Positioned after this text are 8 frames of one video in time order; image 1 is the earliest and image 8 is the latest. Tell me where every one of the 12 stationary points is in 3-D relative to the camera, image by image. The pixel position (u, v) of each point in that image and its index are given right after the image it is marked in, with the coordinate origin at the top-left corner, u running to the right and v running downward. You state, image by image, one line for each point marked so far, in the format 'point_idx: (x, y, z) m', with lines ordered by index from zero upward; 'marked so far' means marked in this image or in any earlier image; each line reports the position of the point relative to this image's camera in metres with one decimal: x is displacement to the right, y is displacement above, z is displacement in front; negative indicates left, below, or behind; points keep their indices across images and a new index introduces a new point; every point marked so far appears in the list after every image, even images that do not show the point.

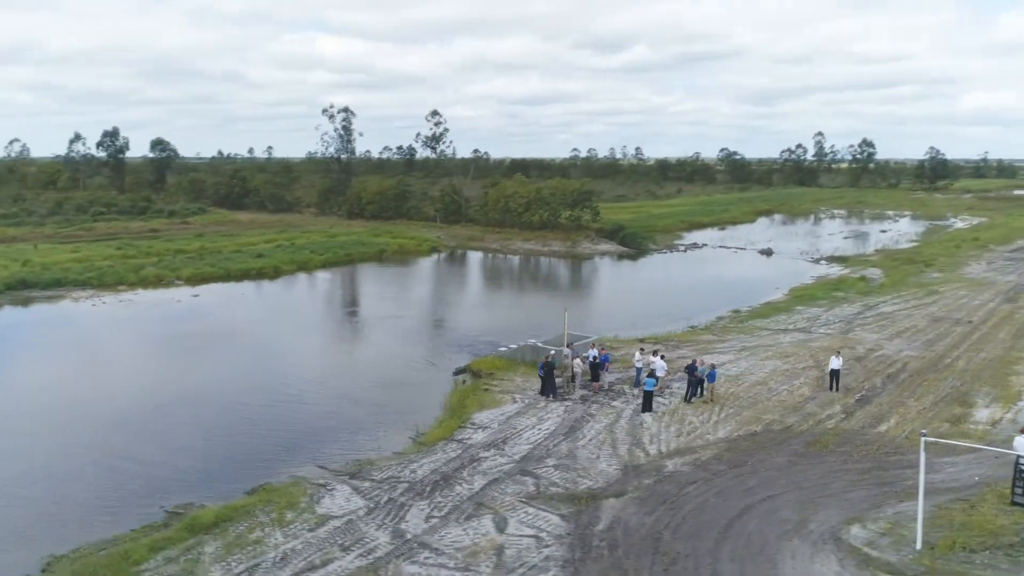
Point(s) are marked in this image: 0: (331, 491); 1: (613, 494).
0: (-3.7, -4.1, +15.8) m
1: (+2.0, -4.1, +15.5) m
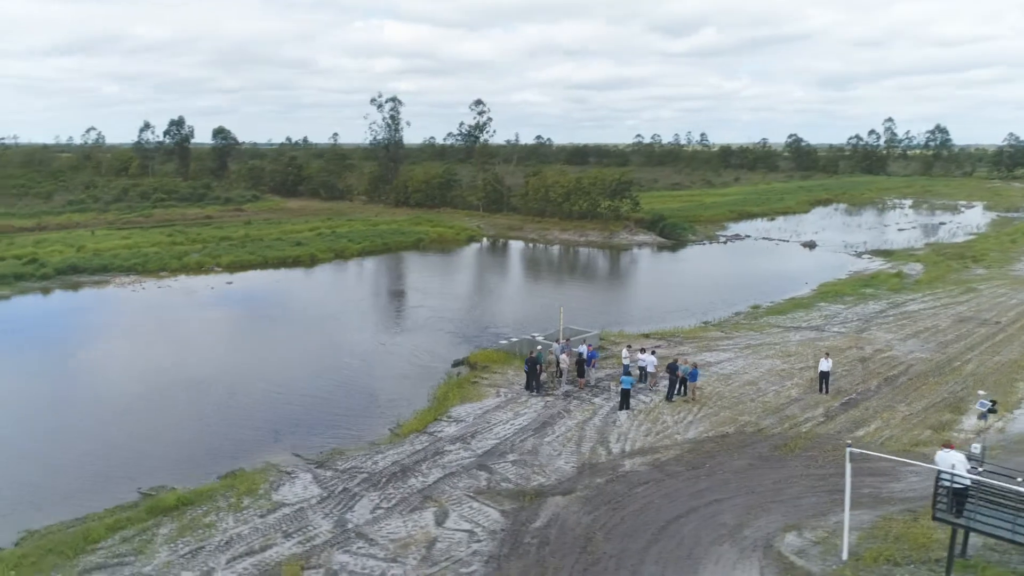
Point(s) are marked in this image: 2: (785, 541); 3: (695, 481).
0: (-4.7, -4.0, +16.5) m
1: (+0.9, -4.1, +15.8) m
2: (+4.7, -4.4, +13.6) m
3: (+3.8, -4.0, +16.2) m
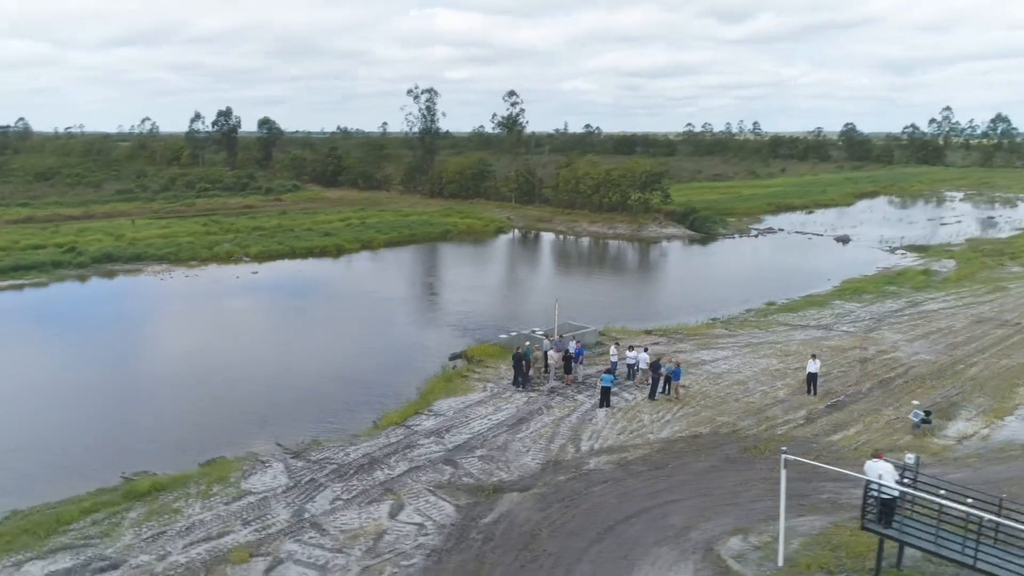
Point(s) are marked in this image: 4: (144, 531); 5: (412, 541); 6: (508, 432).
0: (-5.4, -3.9, +17.1) m
1: (+0.1, -4.1, +16.0) m
2: (+3.7, -4.5, +13.6) m
3: (+3.0, -4.0, +16.3) m
4: (-6.8, -4.5, +14.4) m
5: (-1.8, -4.5, +13.9) m
6: (-0.1, -3.5, +19.2) m
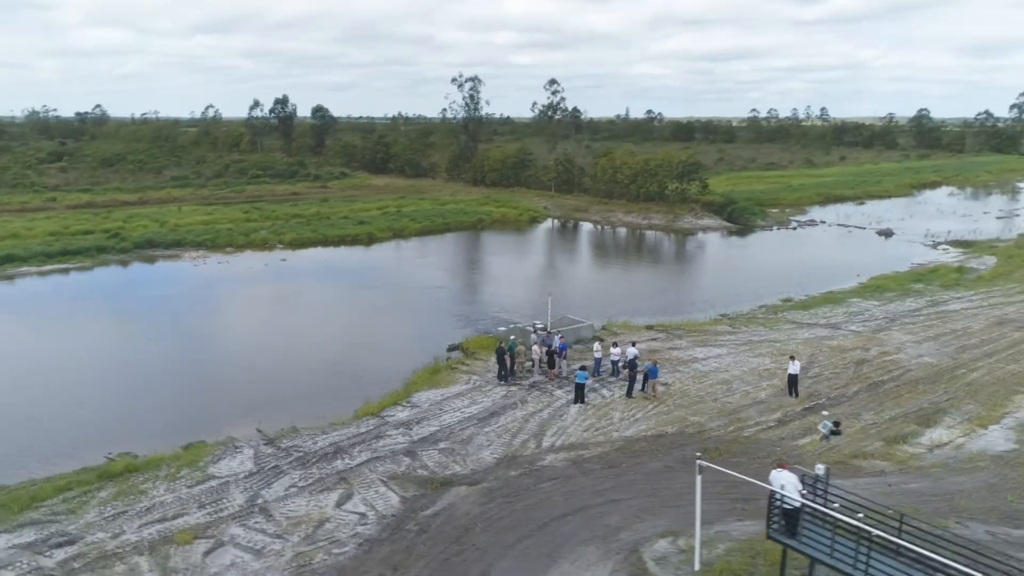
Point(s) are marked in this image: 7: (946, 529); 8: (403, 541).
0: (-6.4, -3.8, +17.9) m
1: (-1.0, -4.1, +16.4) m
2: (+2.5, -4.5, +13.7) m
3: (+1.9, -4.0, +16.5) m
4: (-7.9, -4.3, +15.3) m
5: (-3.0, -4.5, +14.5) m
6: (-0.9, -3.4, +19.6) m
7: (+7.4, -4.2, +13.4) m
8: (-2.0, -4.6, +14.1) m
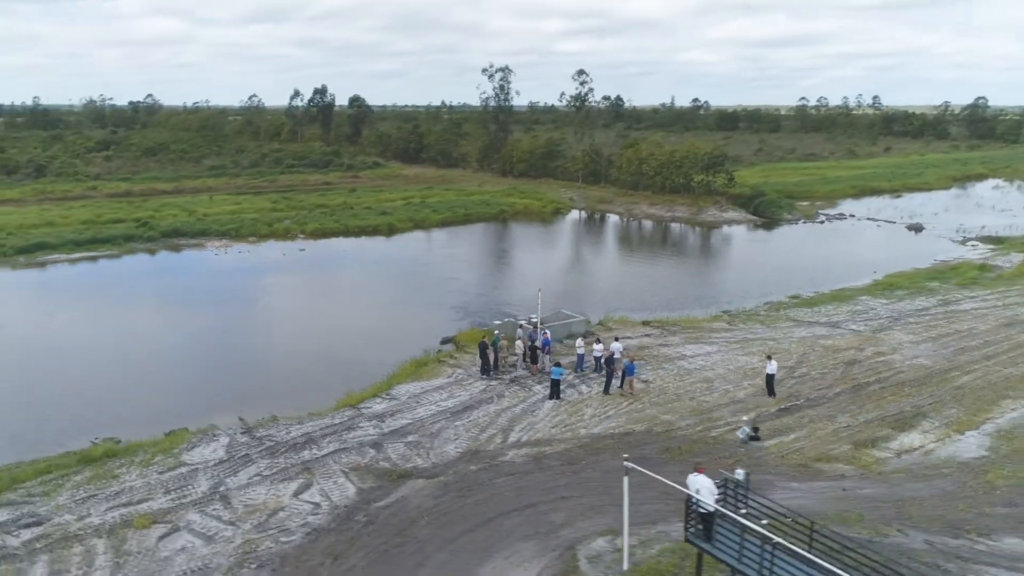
0: (-7.2, -3.7, +18.6) m
1: (-1.9, -4.0, +16.8) m
2: (+1.4, -4.6, +13.9) m
3: (+1.0, -4.0, +16.7) m
4: (-8.9, -4.2, +16.1) m
5: (-4.1, -4.4, +14.9) m
6: (-1.6, -3.3, +19.9) m
7: (+6.3, -4.2, +13.3) m
8: (-3.0, -4.5, +14.5) m
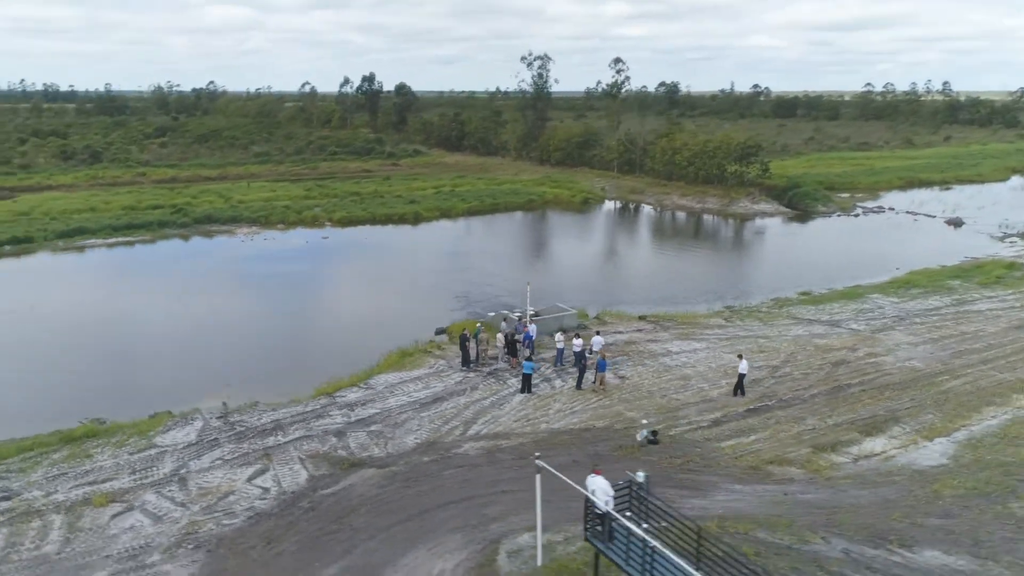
0: (-8.2, -3.4, +19.5) m
1: (-3.0, -3.9, +17.3) m
2: (+0.1, -4.6, +14.2) m
3: (-0.1, -4.0, +17.0) m
4: (-10.1, -4.0, +17.1) m
5: (-5.3, -4.3, +15.6) m
6: (-2.5, -3.2, +20.4) m
7: (+4.9, -4.3, +13.2) m
8: (-4.3, -4.4, +15.1) m
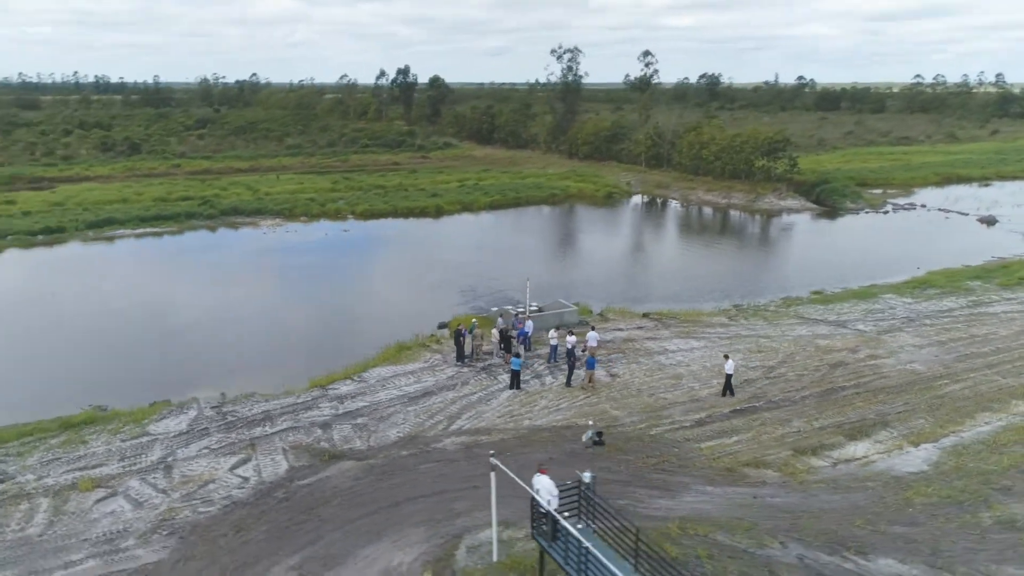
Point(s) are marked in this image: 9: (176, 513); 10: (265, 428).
0: (-8.6, -3.2, +20.1) m
1: (-3.5, -3.8, +17.6) m
2: (-0.6, -4.5, +14.4) m
3: (-0.7, -3.9, +17.2) m
4: (-10.6, -3.8, +17.8) m
5: (-5.9, -4.2, +16.1) m
6: (-2.9, -3.1, +20.7) m
7: (+4.2, -4.4, +13.2) m
8: (-4.9, -4.3, +15.5) m
9: (-6.6, -4.4, +15.4) m
10: (-6.0, -3.4, +19.2) m
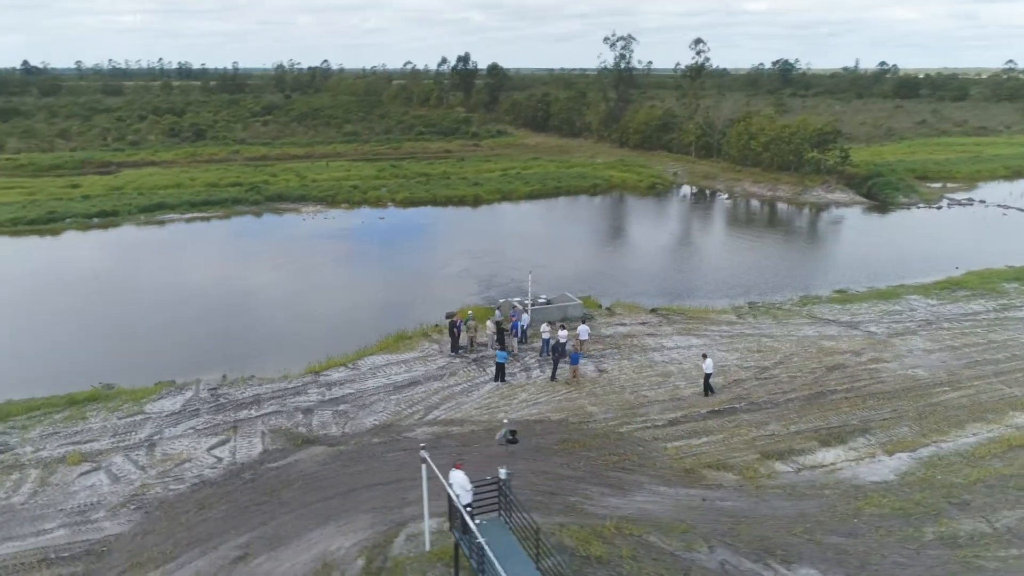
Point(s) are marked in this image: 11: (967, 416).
0: (-9.1, -2.9, +21.2) m
1: (-4.3, -3.7, +18.3) m
2: (-1.7, -4.5, +14.9) m
3: (-1.5, -3.8, +17.6) m
4: (-11.3, -3.5, +19.1) m
5: (-6.8, -4.0, +17.0) m
6: (-3.4, -2.8, +21.3) m
7: (+3.0, -4.5, +13.2) m
8: (-5.9, -4.2, +16.4) m
9: (-7.6, -4.2, +16.3) m
10: (-6.7, -3.2, +20.1) m
11: (+11.5, -3.2, +19.6) m
